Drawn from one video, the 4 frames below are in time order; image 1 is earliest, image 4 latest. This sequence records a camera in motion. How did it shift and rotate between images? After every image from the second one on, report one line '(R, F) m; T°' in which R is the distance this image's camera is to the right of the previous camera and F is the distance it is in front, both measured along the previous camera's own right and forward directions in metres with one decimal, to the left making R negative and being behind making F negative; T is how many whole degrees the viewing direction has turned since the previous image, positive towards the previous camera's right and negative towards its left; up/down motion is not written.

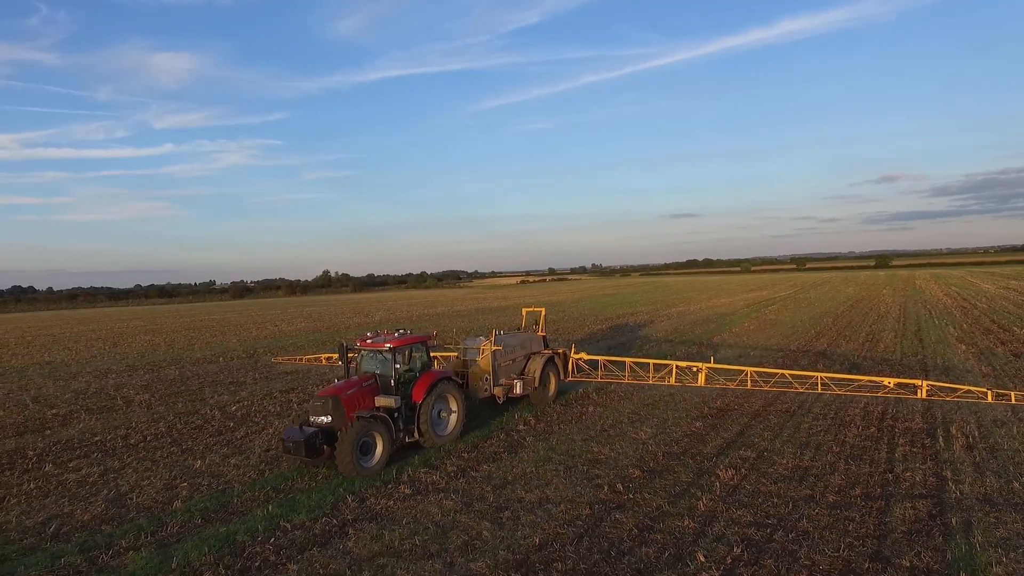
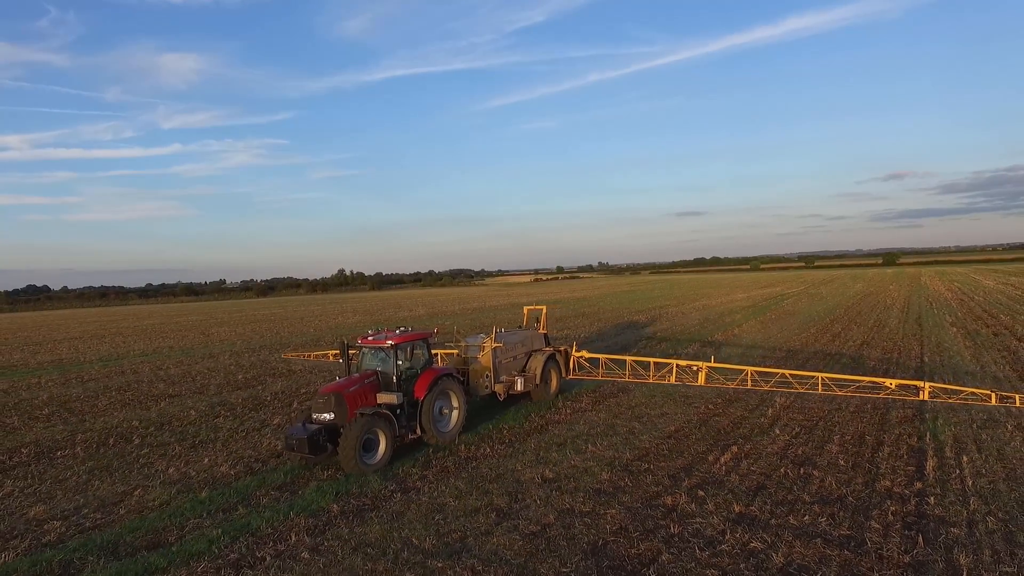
(+0.1, -0.1) m; -1°
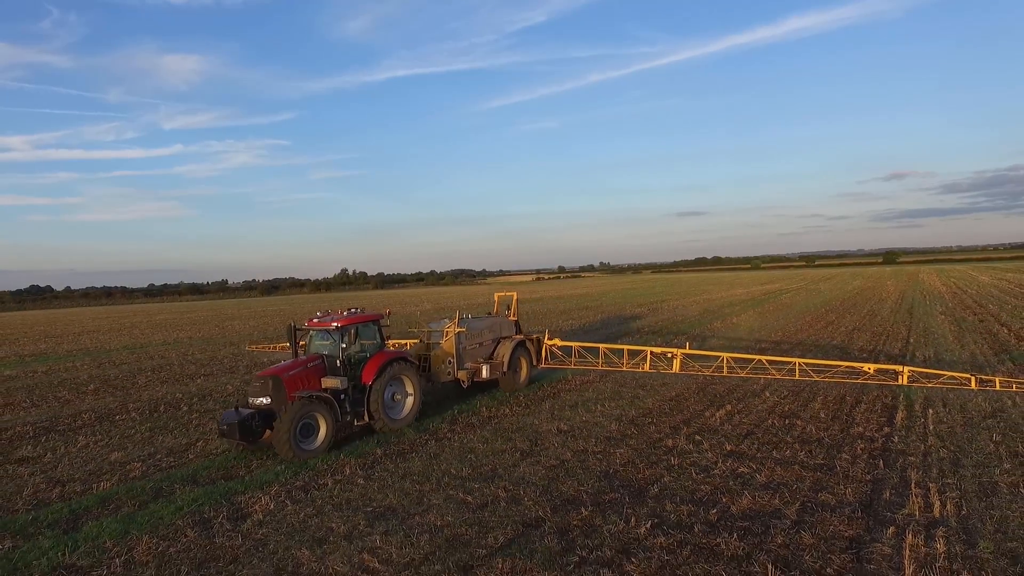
(+0.8, +0.6) m; 0°
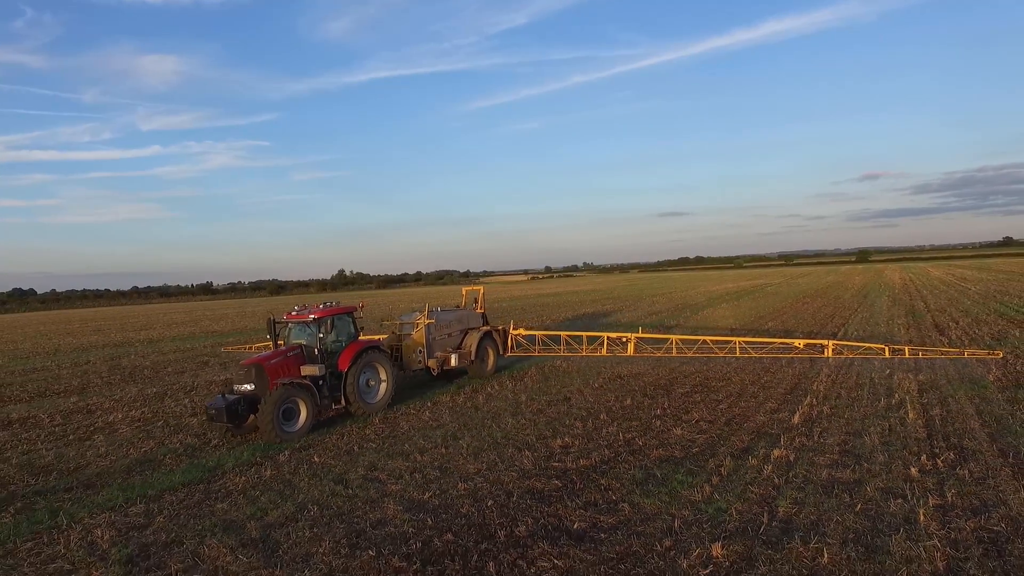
(+0.2, -1.4) m; +2°
